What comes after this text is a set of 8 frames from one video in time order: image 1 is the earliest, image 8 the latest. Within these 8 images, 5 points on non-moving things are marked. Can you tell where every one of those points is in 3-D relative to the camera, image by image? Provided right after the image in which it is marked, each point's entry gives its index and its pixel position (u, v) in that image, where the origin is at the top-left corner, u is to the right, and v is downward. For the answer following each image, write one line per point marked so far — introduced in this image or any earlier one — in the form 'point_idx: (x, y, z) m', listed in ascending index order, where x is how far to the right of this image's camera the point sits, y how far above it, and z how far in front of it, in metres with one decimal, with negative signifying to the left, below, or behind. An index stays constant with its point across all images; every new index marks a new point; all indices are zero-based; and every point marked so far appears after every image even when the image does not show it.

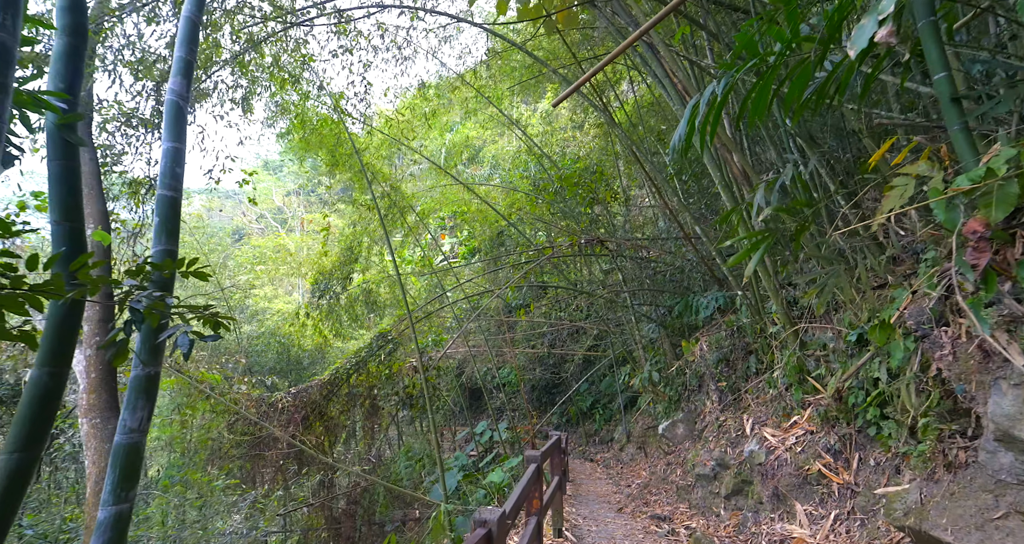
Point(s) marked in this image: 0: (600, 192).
0: (+0.9, +0.8, +5.7) m
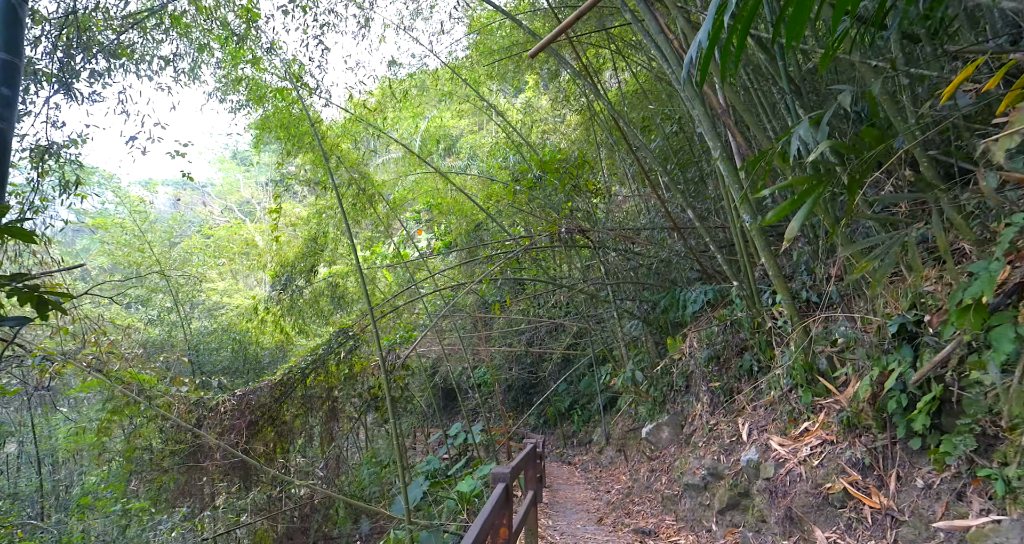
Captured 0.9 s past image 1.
0: (+0.7, +0.9, +5.3) m
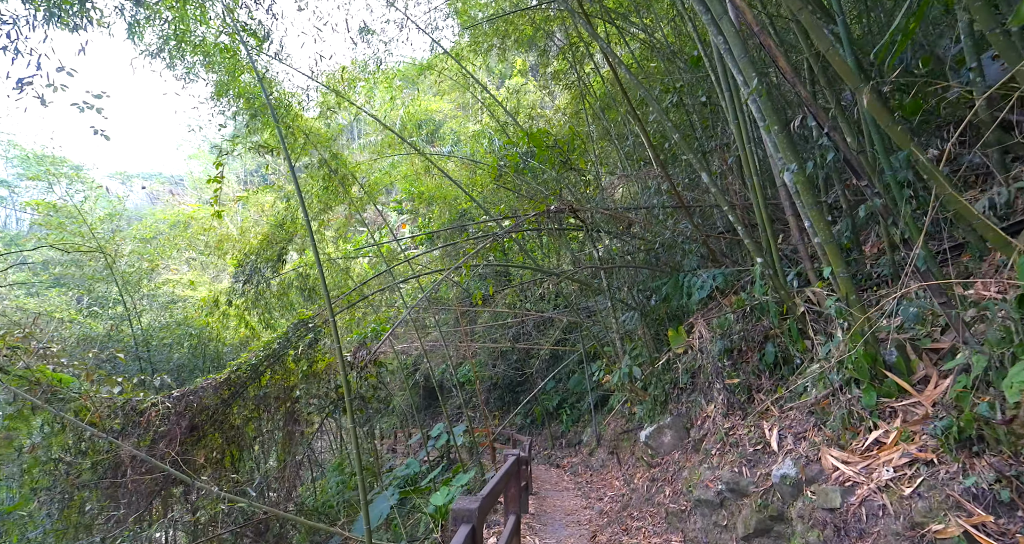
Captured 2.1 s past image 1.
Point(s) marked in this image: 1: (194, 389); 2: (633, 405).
0: (+0.5, +1.0, +4.9) m
1: (-2.1, -0.8, +3.6) m
2: (+1.0, -1.2, +4.8) m
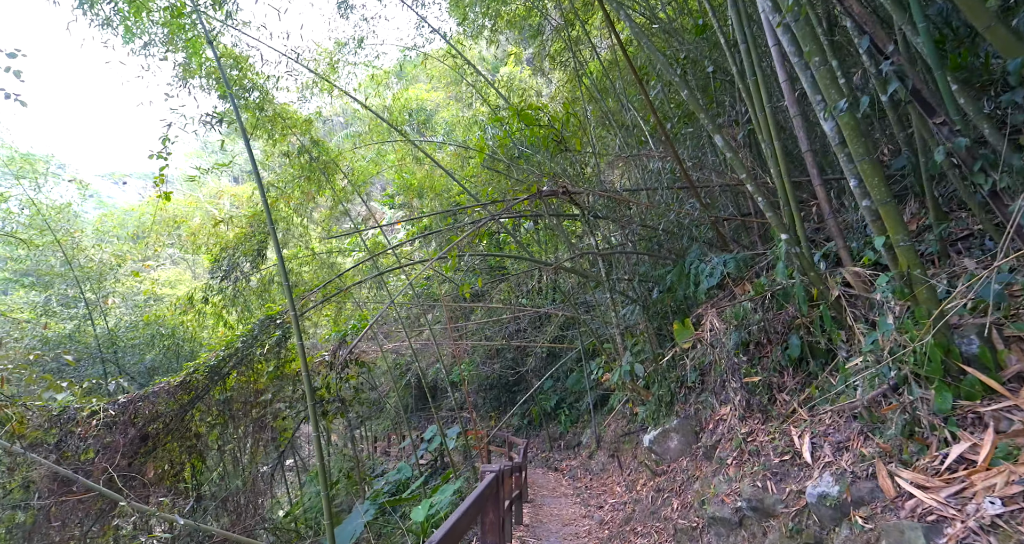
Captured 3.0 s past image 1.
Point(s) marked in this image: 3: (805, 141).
0: (+0.4, +1.1, +4.5) m
1: (-2.2, -0.7, +3.3) m
2: (+1.0, -1.1, +4.4) m
3: (+1.1, +0.5, +2.1) m
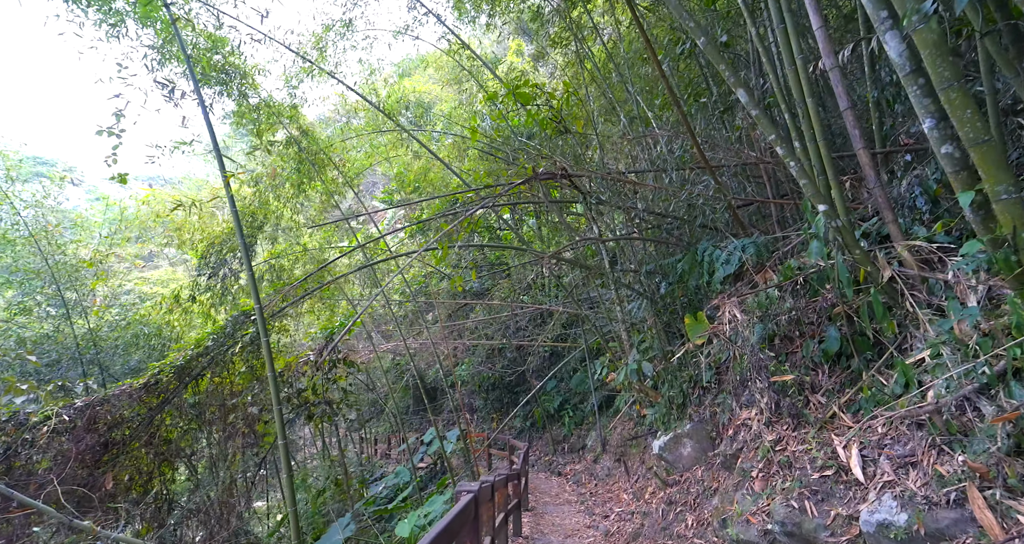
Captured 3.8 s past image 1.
0: (+0.4, +1.1, +4.2) m
1: (-2.2, -0.7, +3.0) m
2: (+1.0, -1.0, +4.1) m
3: (+1.1, +0.6, +1.8) m
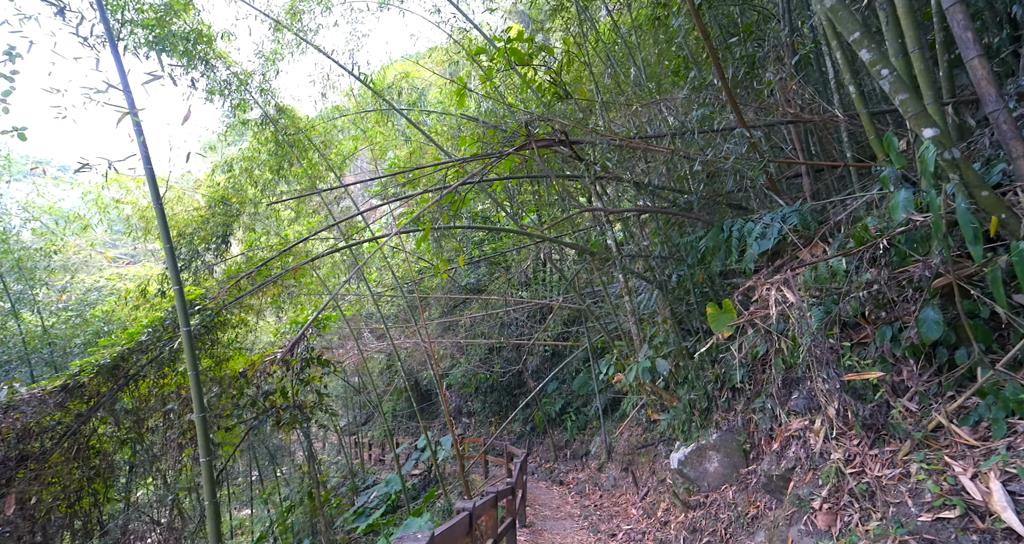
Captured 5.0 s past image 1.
0: (+0.4, +1.2, +3.8) m
1: (-2.2, -0.6, +2.5) m
2: (+0.9, -0.9, +3.6) m
3: (+1.0, +0.7, +1.3) m
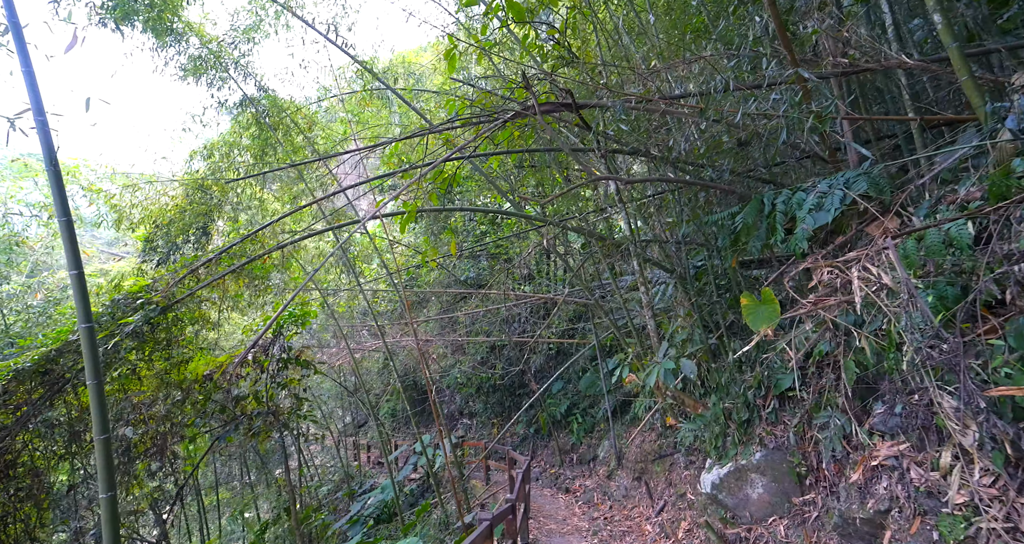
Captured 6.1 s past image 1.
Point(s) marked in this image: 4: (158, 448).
0: (+0.4, +1.3, +3.3) m
1: (-2.3, -0.5, +2.2) m
2: (+0.9, -0.9, +3.2) m
3: (+1.0, +0.7, +0.9) m
4: (-1.9, -1.0, +3.0) m
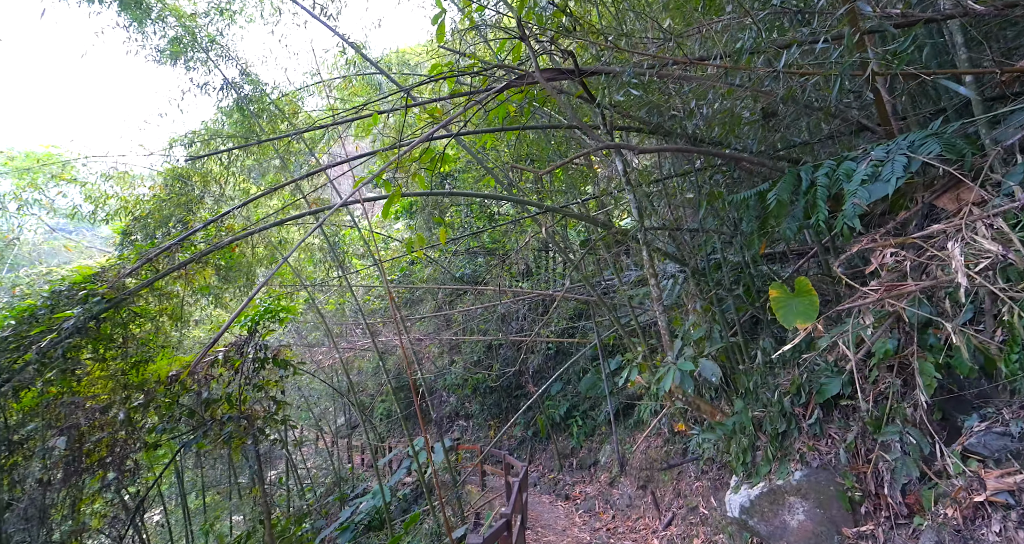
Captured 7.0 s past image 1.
0: (+0.4, +1.3, +3.0) m
1: (-2.3, -0.5, +1.9) m
2: (+0.9, -0.8, +2.9) m
3: (+1.0, +0.8, +0.6) m
4: (-1.9, -0.9, +2.7) m
